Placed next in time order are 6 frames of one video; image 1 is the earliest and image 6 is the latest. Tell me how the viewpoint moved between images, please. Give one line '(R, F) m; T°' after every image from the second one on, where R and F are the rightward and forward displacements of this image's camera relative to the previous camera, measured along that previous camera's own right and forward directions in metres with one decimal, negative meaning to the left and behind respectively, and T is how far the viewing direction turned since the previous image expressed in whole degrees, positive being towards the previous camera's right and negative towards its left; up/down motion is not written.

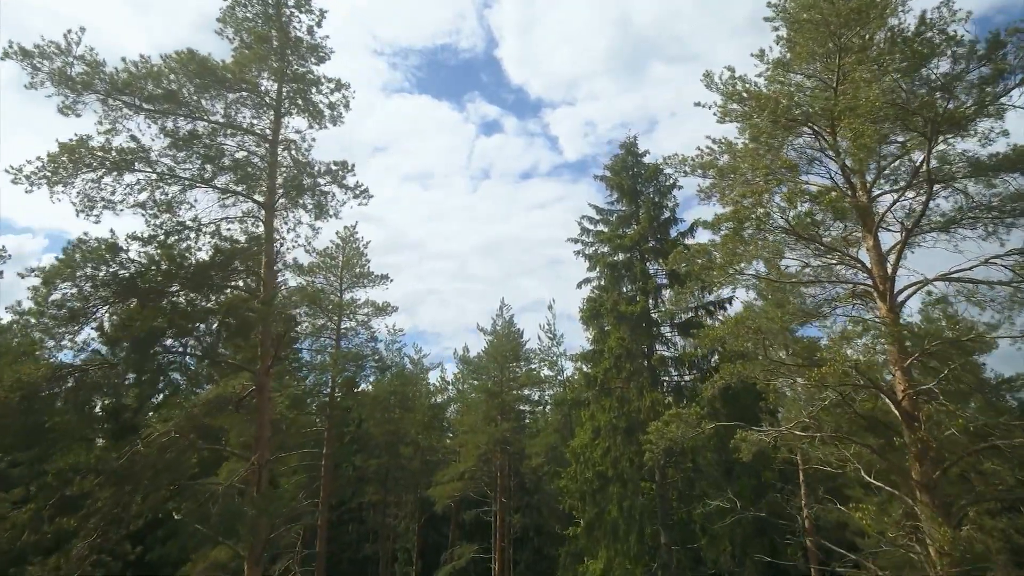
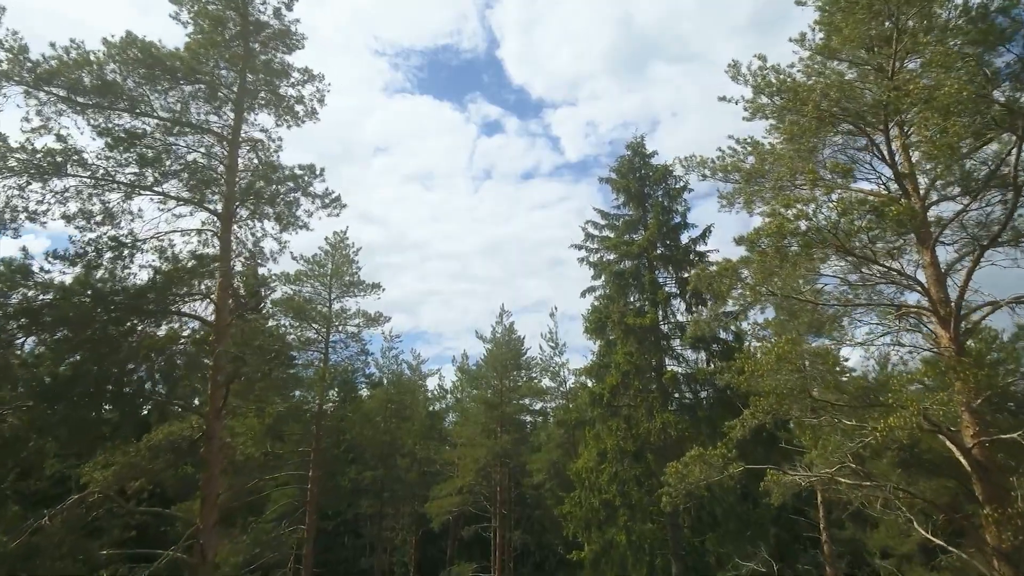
(+0.1, +1.5) m; 0°
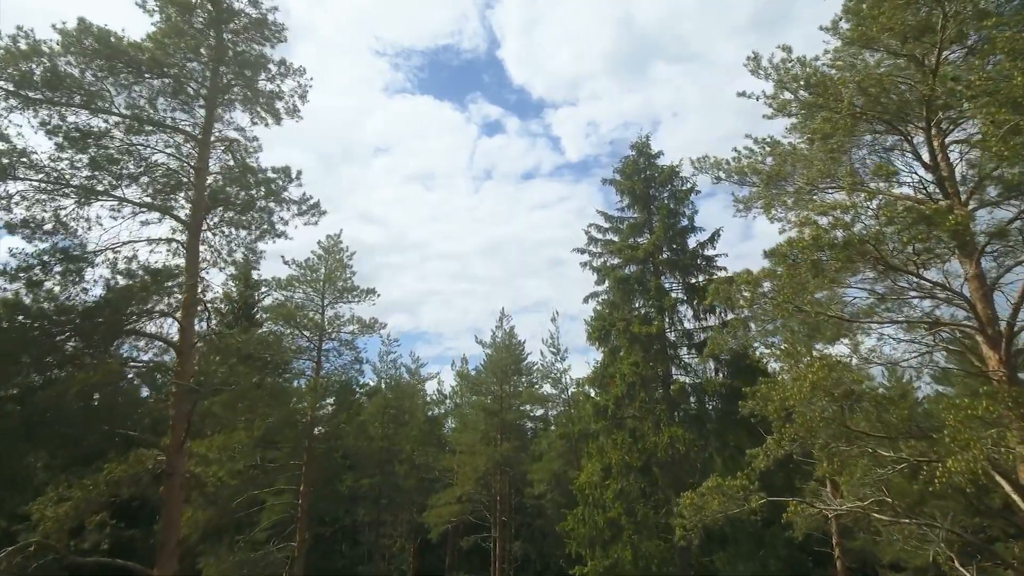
(0.0, +0.9) m; 0°
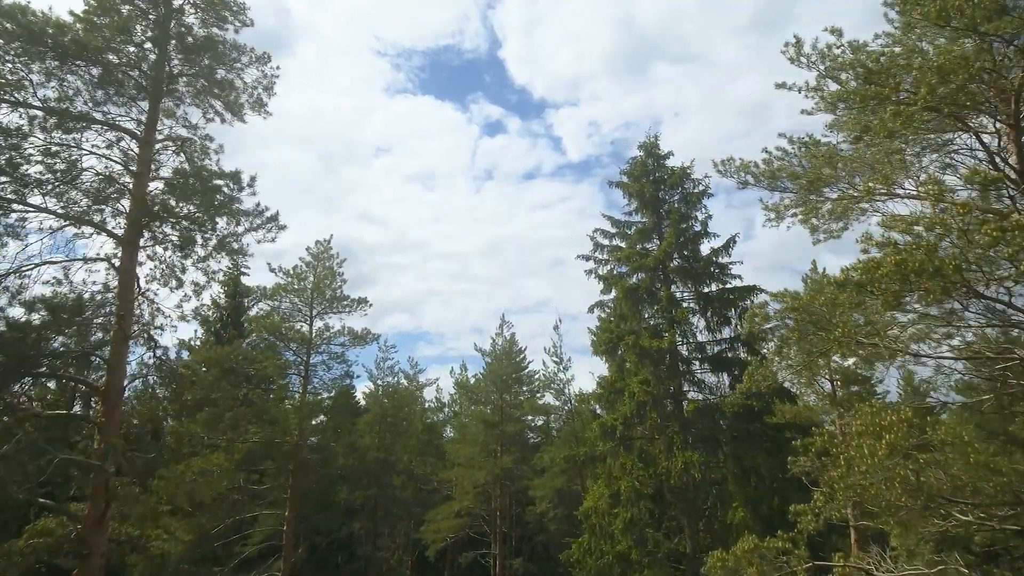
(0.0, +1.3) m; 0°
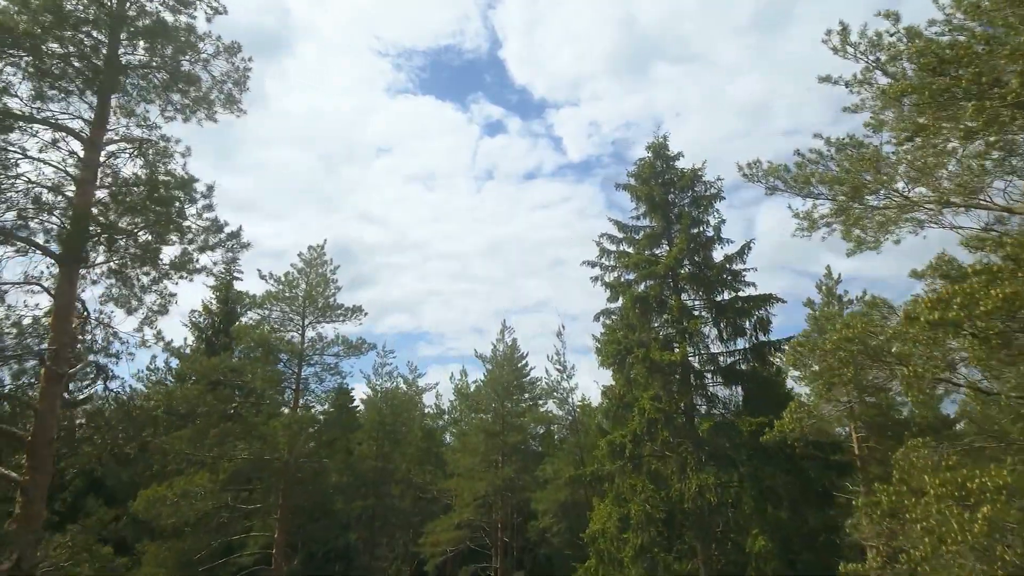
(0.0, +1.0) m; 0°
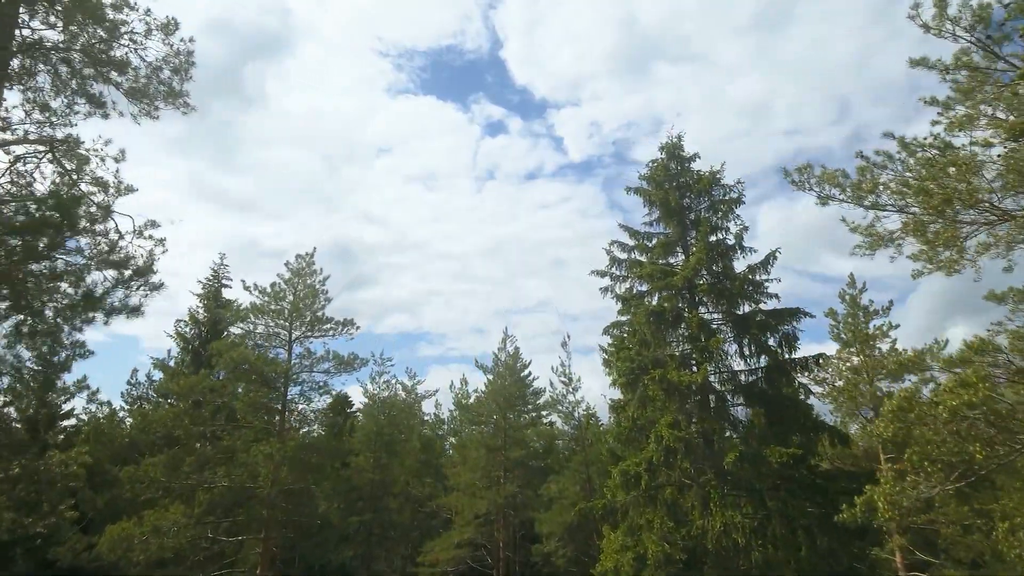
(-0.1, +1.5) m; 0°
